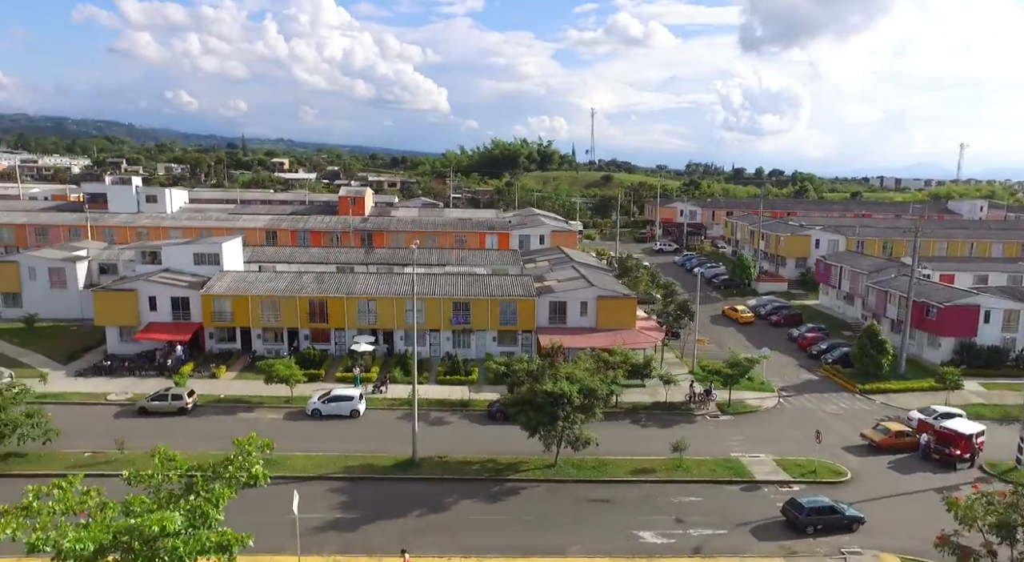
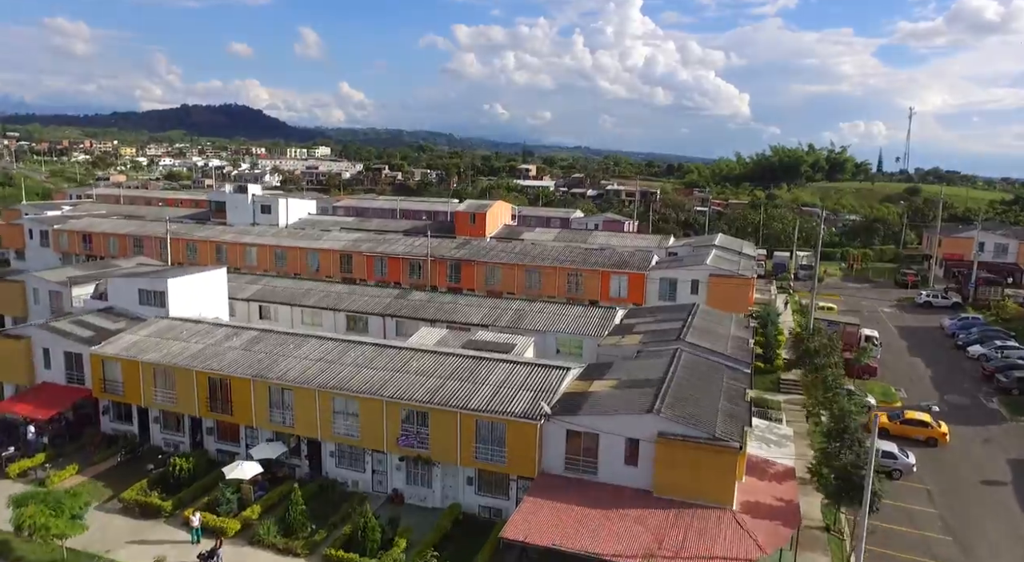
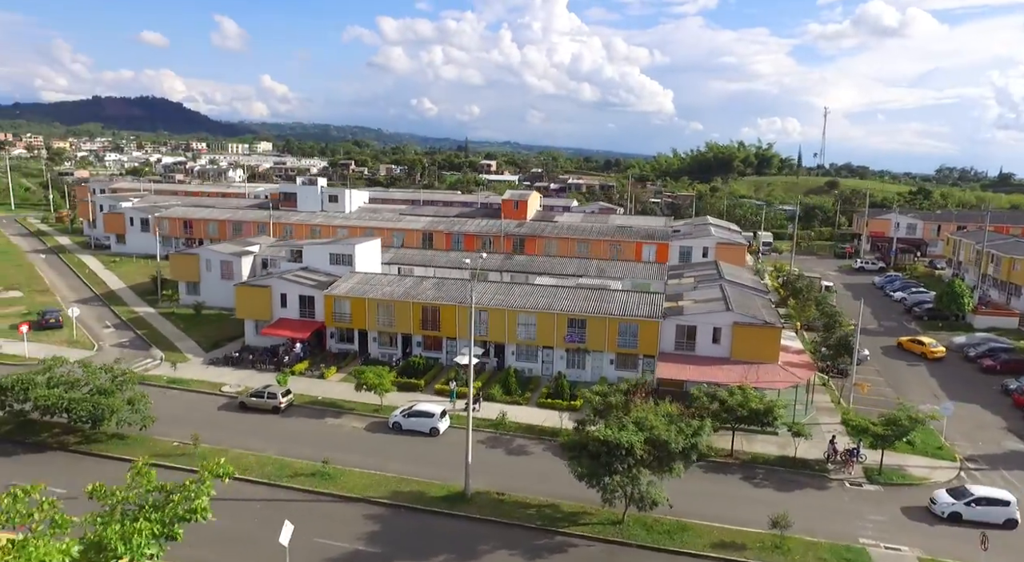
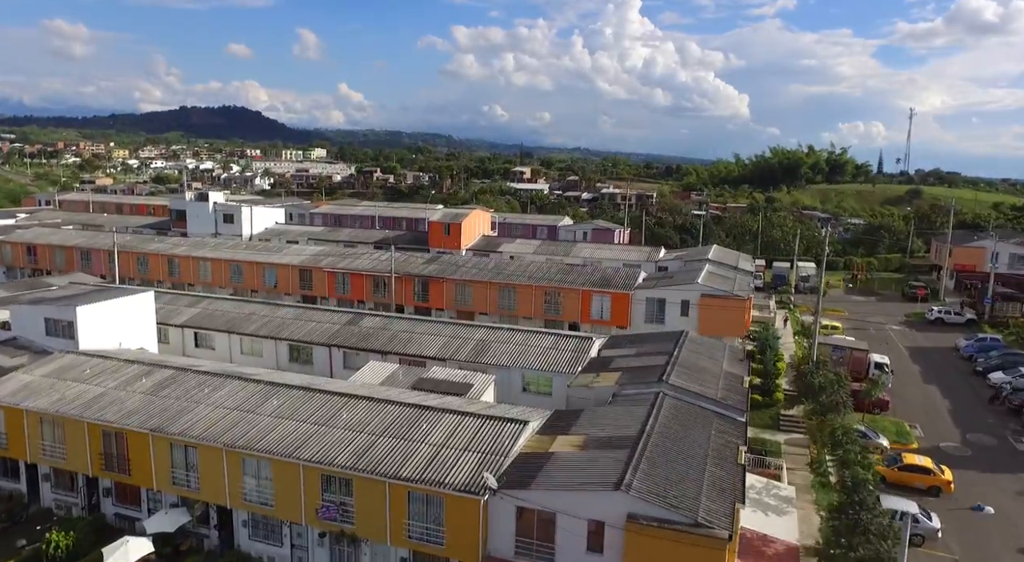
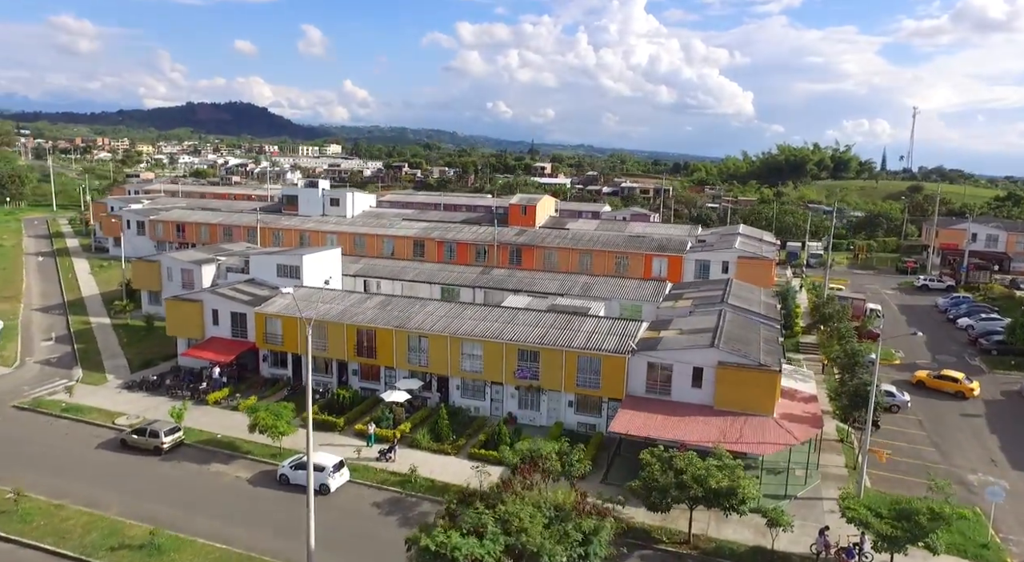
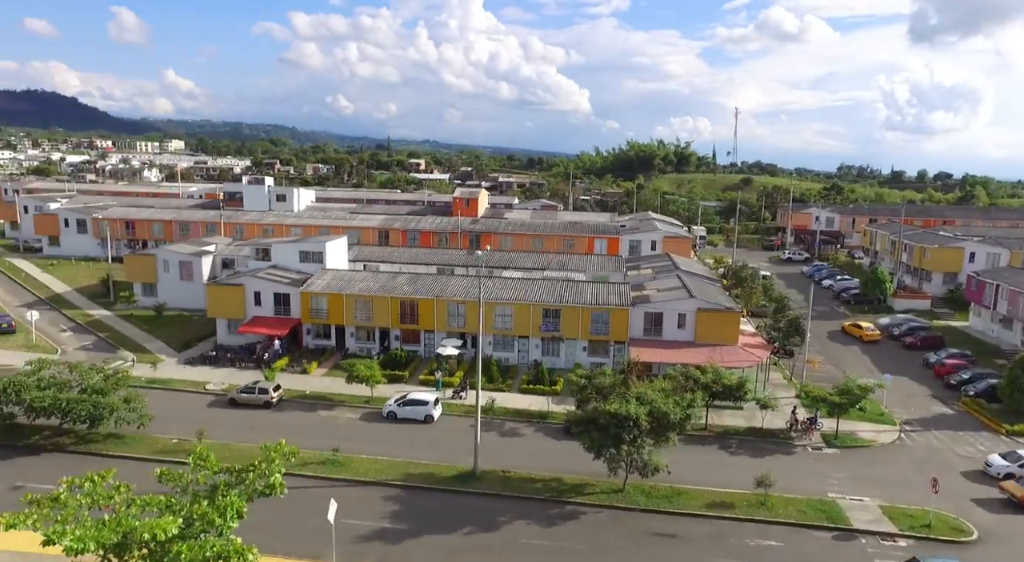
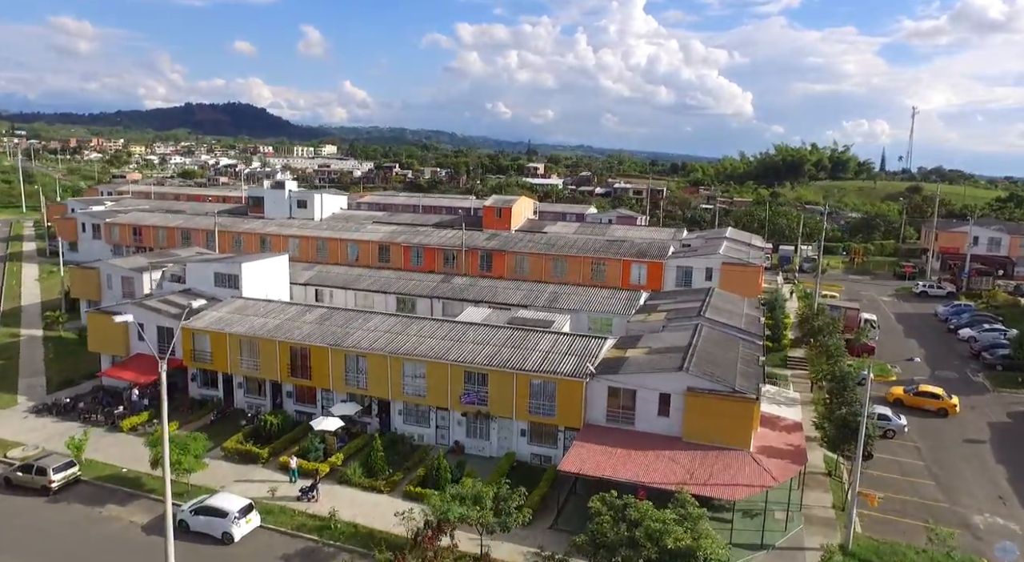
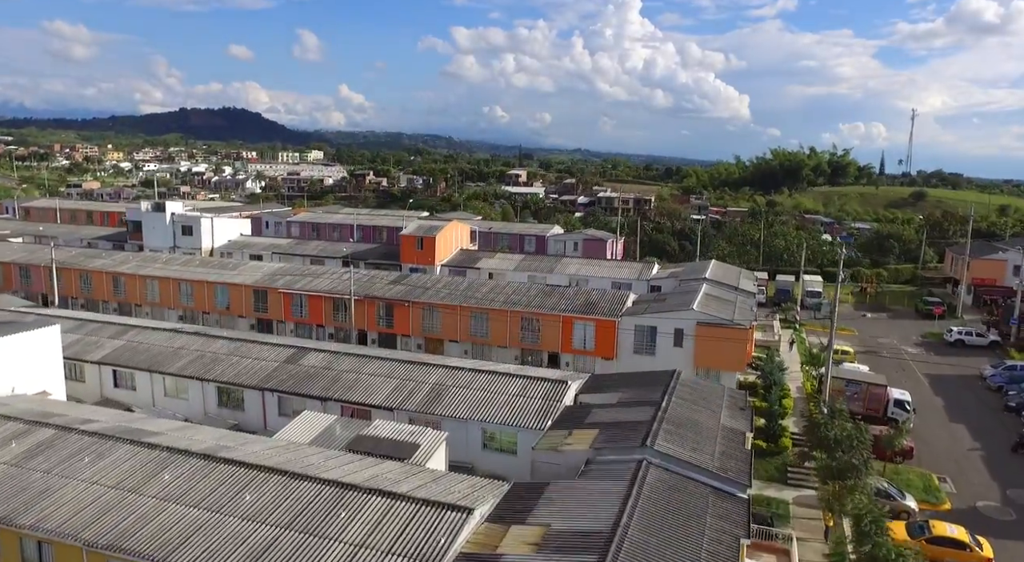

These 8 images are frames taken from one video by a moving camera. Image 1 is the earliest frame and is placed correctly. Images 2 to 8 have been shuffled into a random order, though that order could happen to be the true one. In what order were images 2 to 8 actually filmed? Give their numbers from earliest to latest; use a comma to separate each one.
6, 3, 5, 7, 2, 4, 8
